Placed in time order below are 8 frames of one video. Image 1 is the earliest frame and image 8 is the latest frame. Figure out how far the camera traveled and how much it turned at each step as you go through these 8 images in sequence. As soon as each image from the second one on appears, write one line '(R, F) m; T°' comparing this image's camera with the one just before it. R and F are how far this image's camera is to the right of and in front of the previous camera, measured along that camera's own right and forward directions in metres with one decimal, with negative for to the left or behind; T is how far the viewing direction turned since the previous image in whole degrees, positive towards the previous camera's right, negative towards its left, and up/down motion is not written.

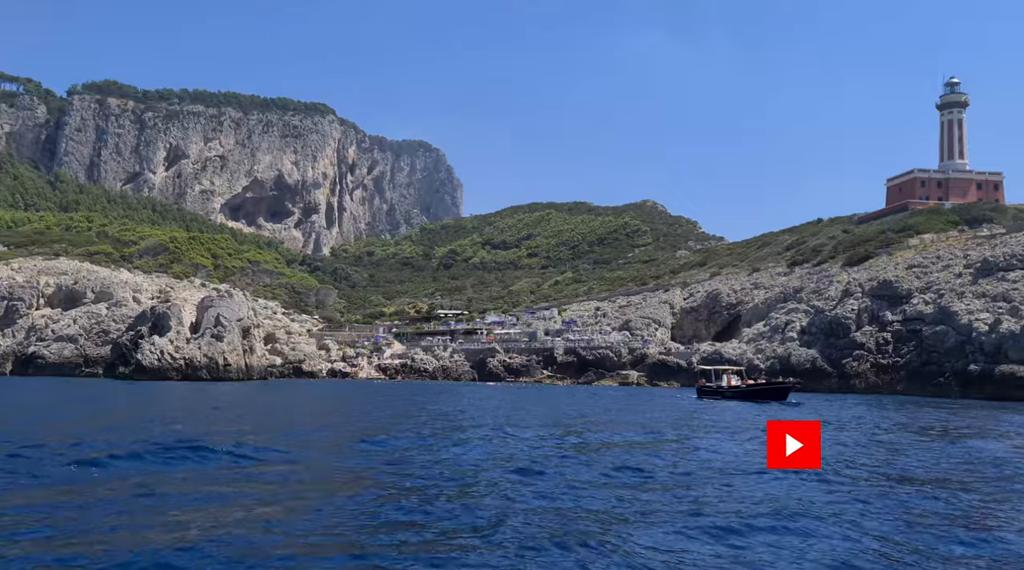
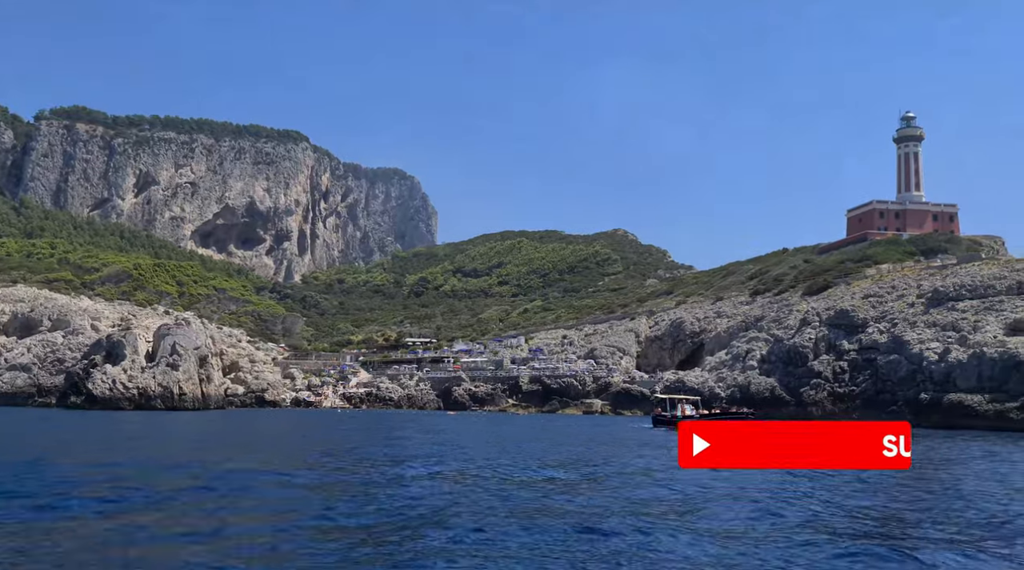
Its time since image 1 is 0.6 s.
(+0.7, -0.1) m; +2°
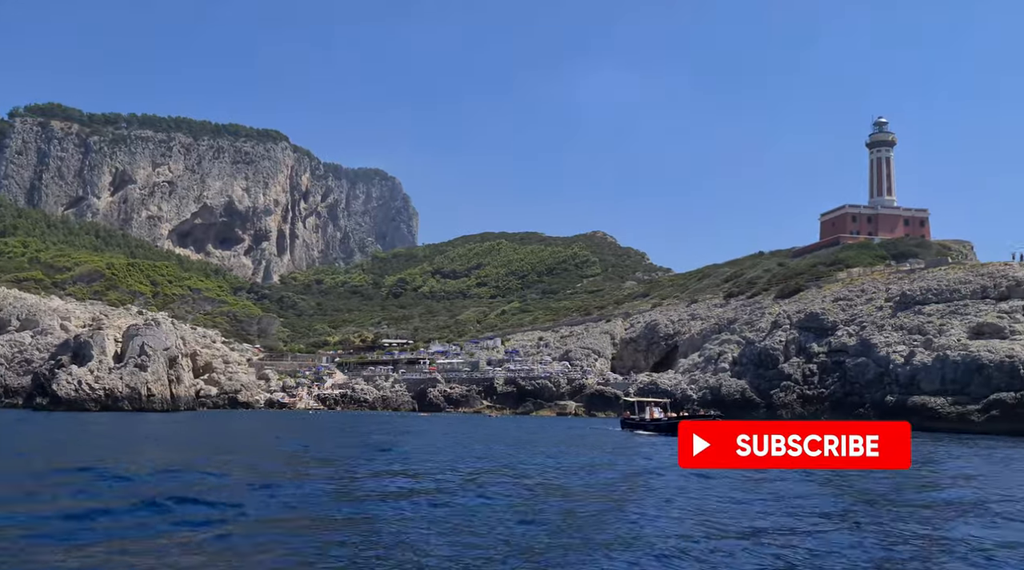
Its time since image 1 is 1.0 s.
(+0.4, -0.1) m; +1°
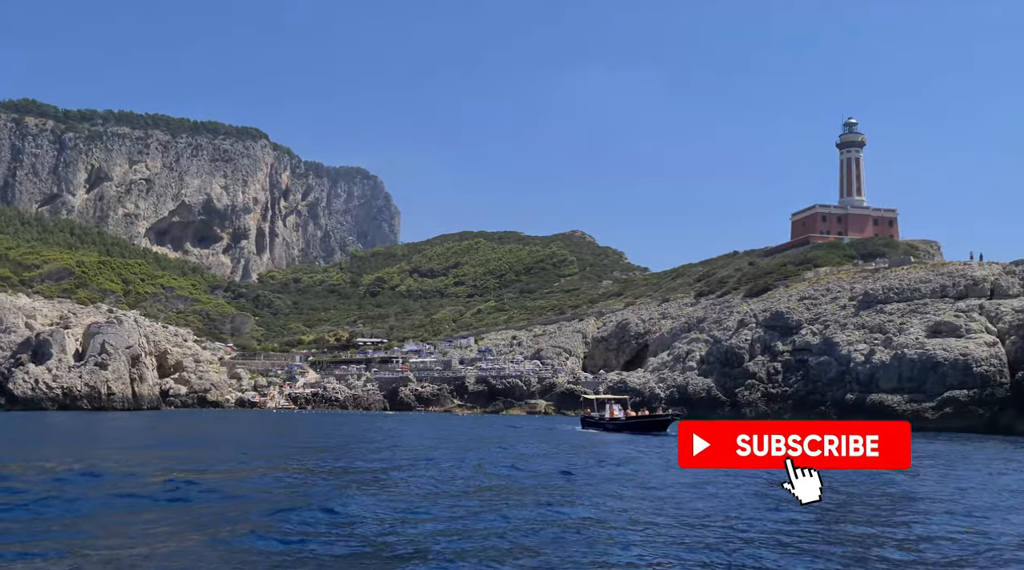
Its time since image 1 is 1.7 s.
(+0.8, 0.0) m; +1°
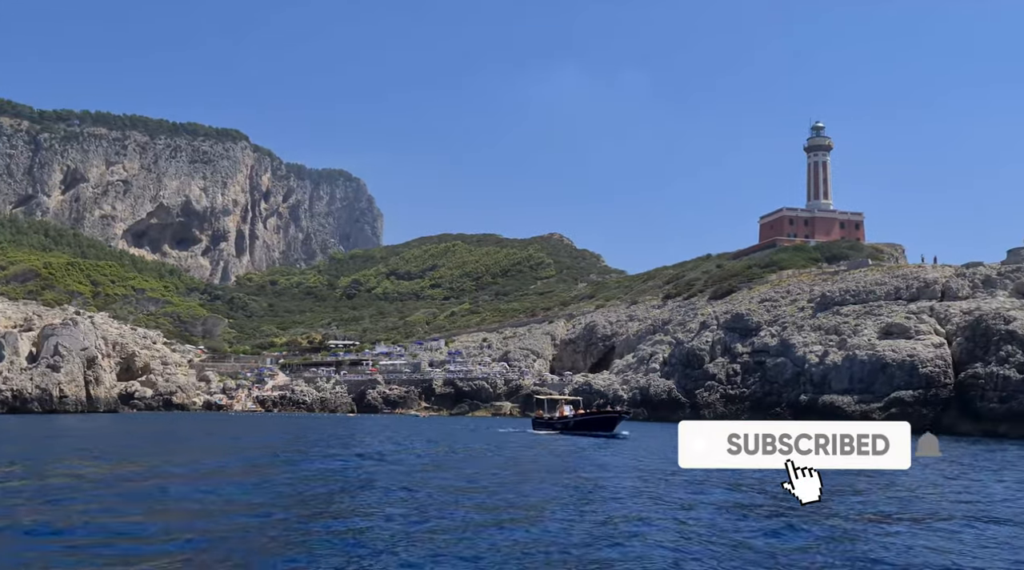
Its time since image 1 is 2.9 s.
(+1.1, 0.0) m; +1°
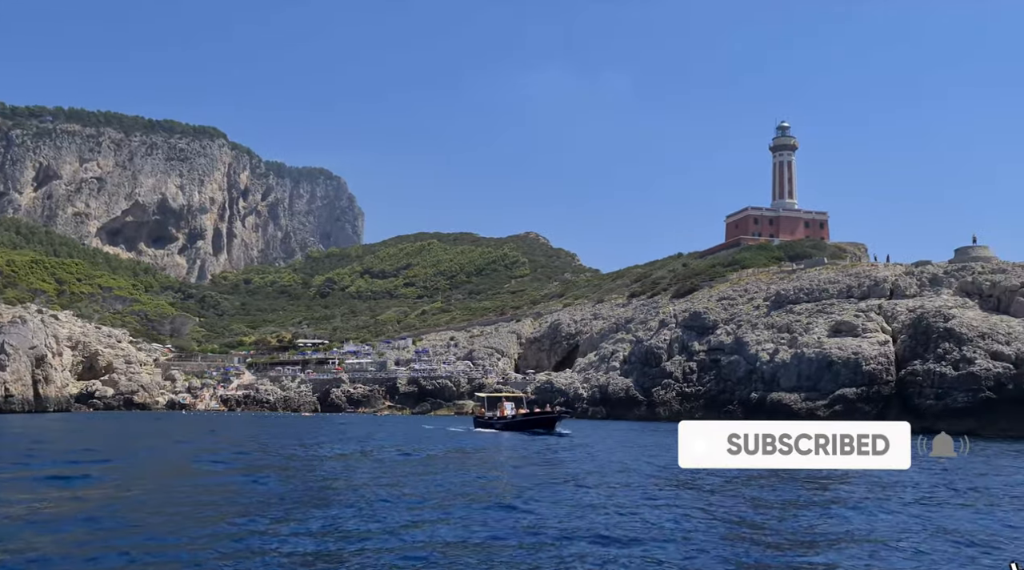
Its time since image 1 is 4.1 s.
(+1.2, +0.2) m; +2°
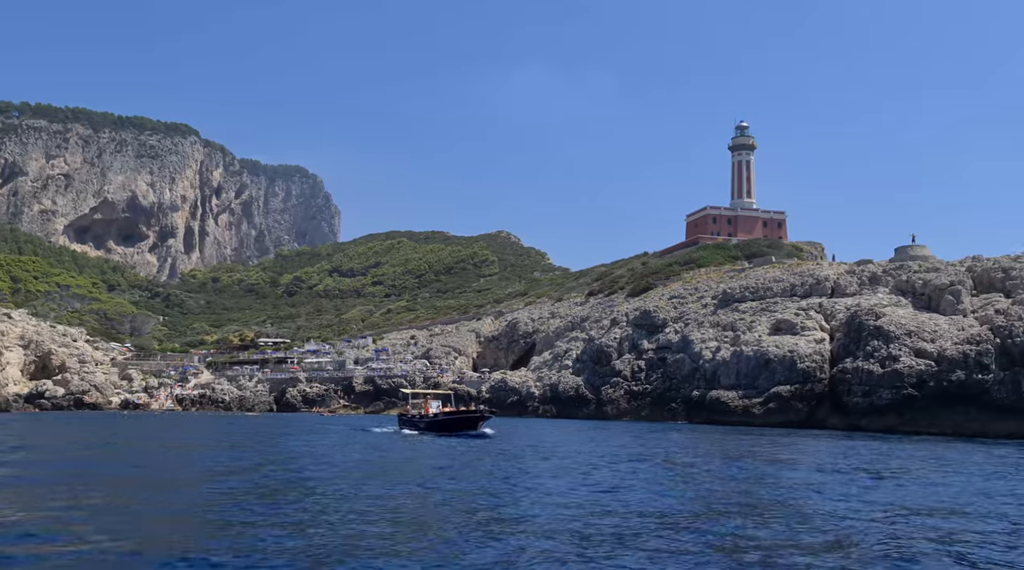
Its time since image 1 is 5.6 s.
(+1.4, +0.3) m; +2°
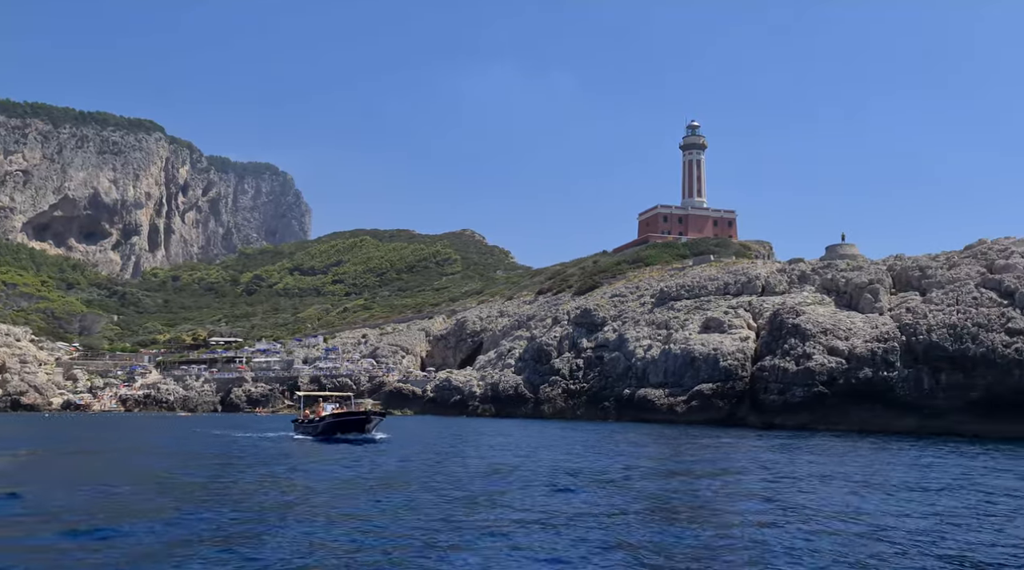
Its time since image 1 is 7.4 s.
(+1.7, +0.5) m; +2°
